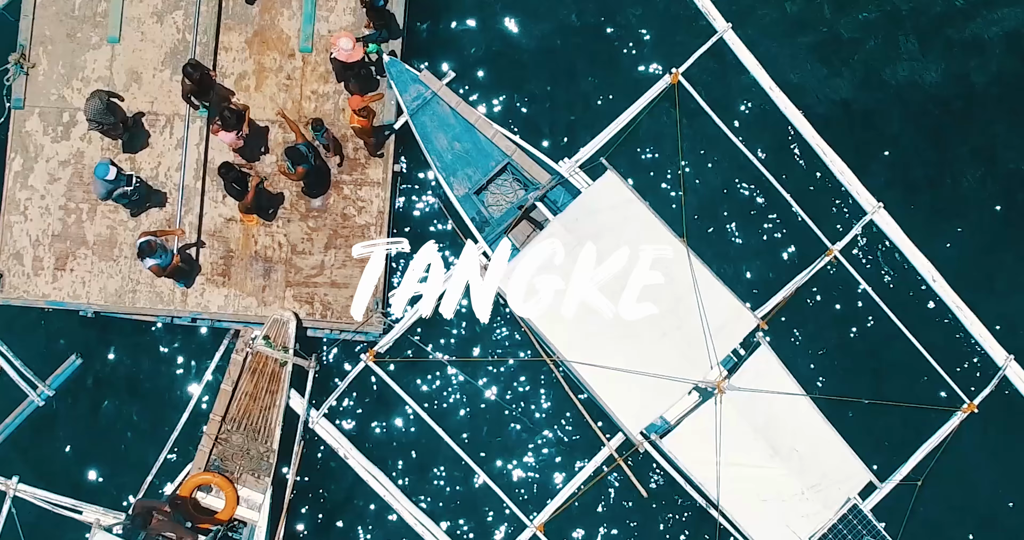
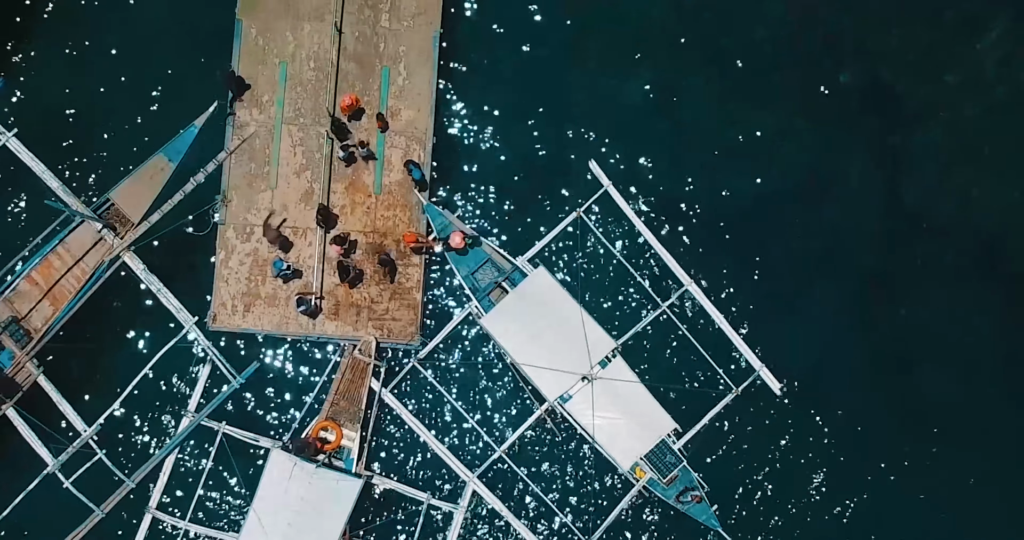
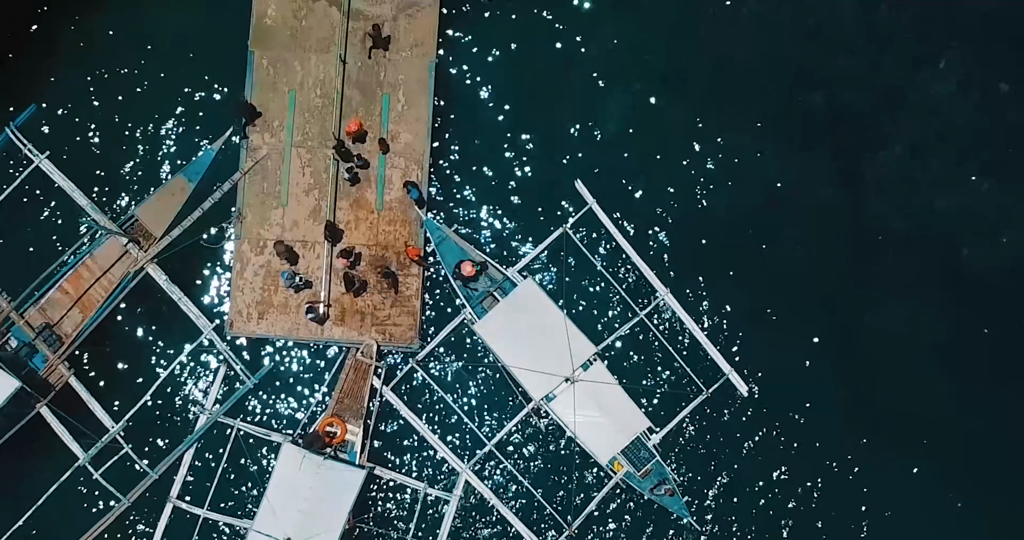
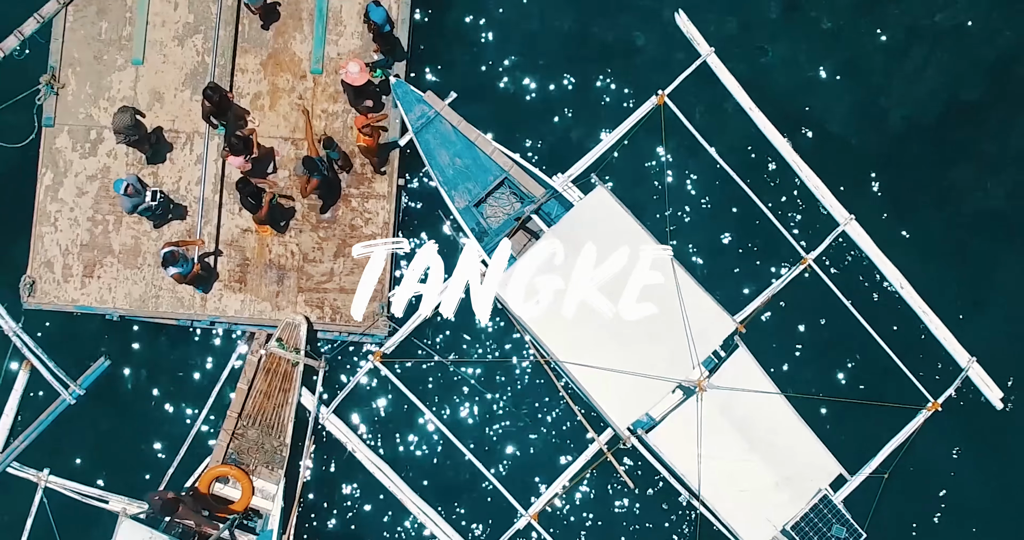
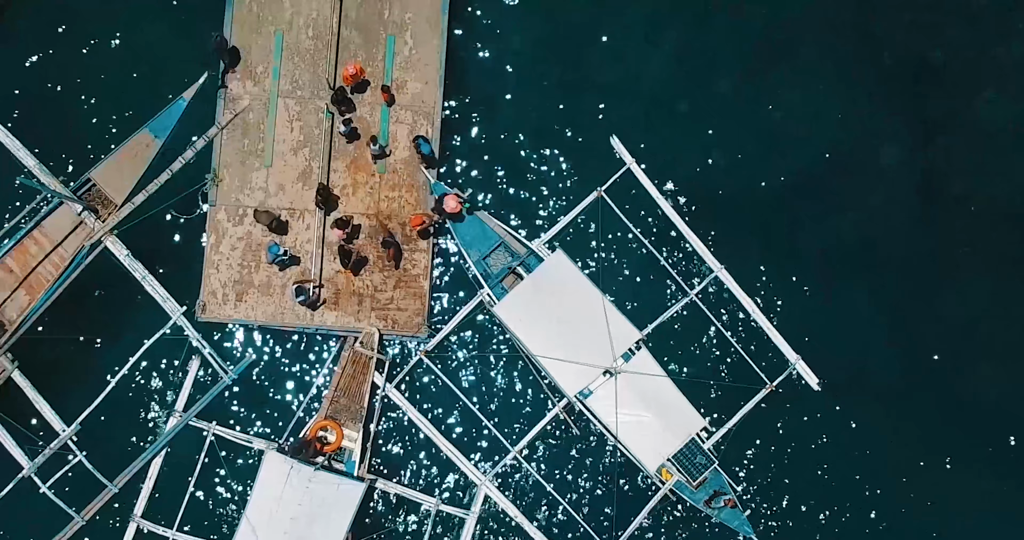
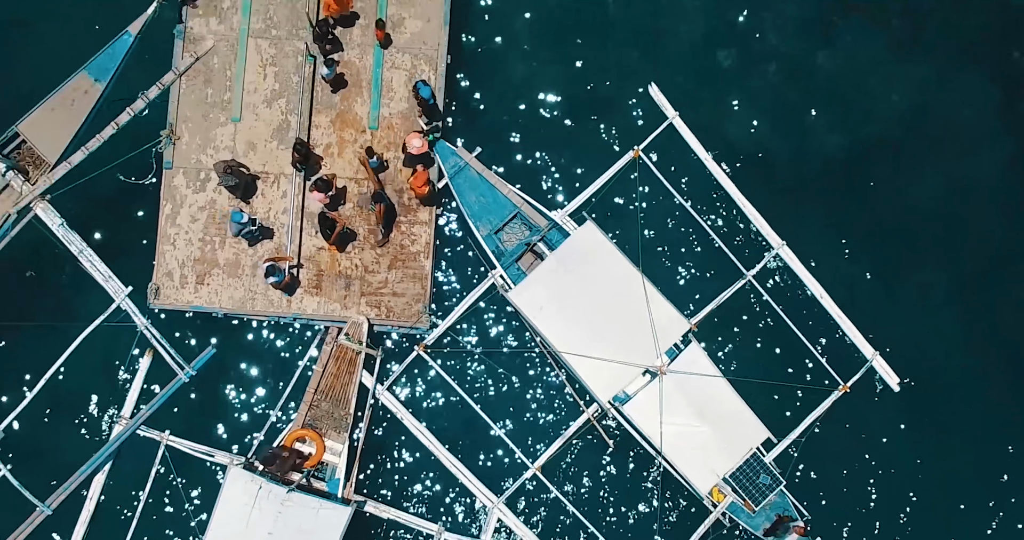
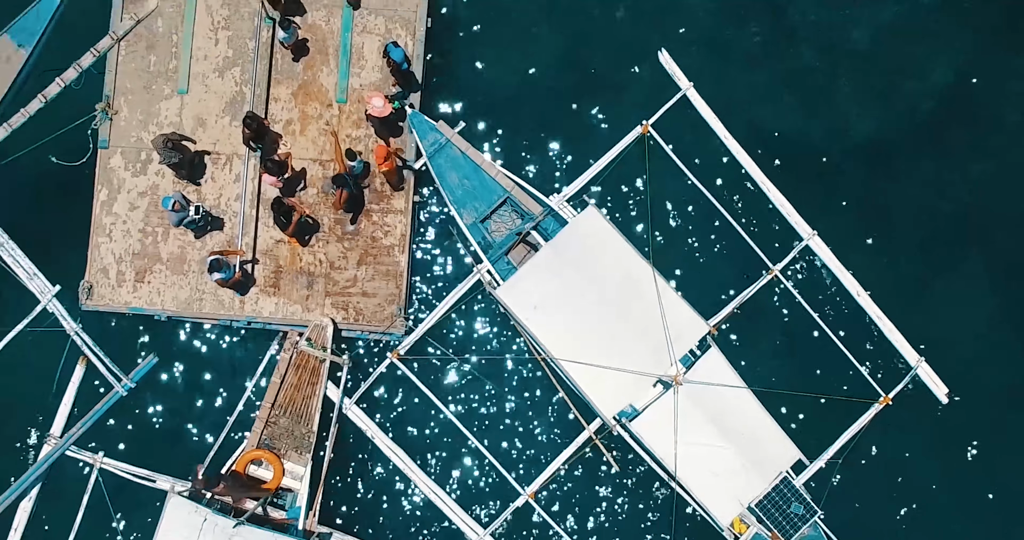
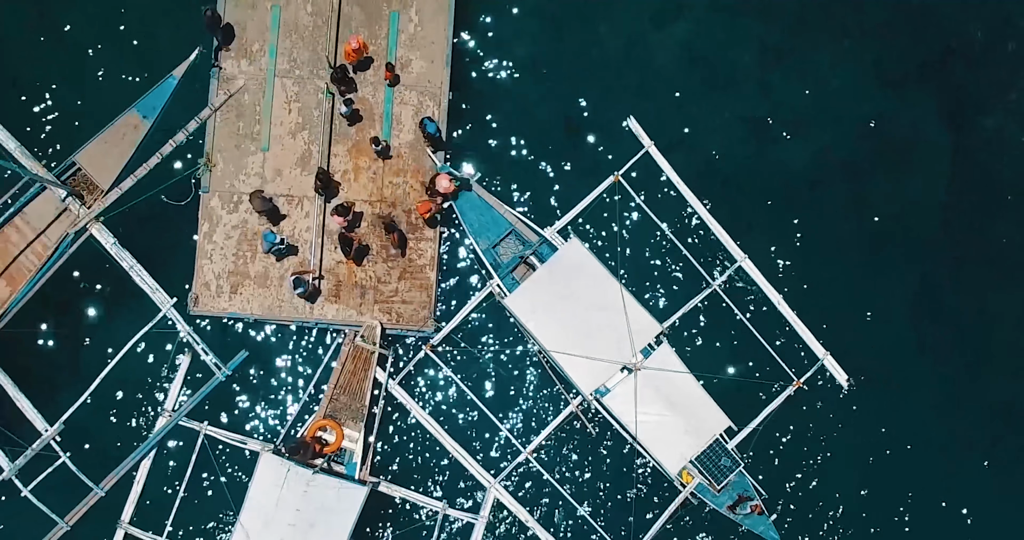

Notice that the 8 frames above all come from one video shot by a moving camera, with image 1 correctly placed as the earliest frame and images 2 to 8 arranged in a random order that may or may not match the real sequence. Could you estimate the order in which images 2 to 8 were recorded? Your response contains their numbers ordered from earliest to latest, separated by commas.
4, 7, 6, 8, 5, 2, 3
